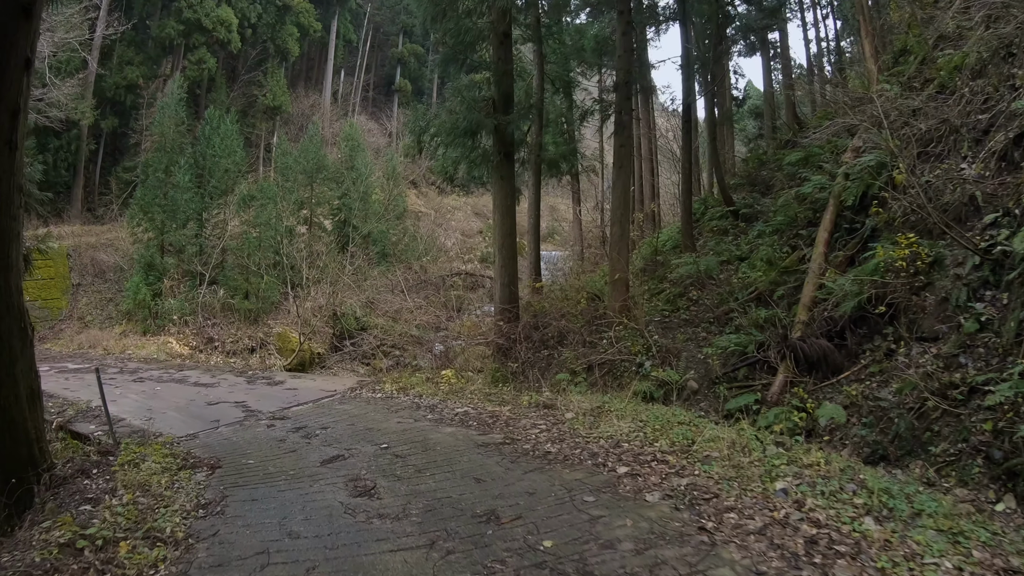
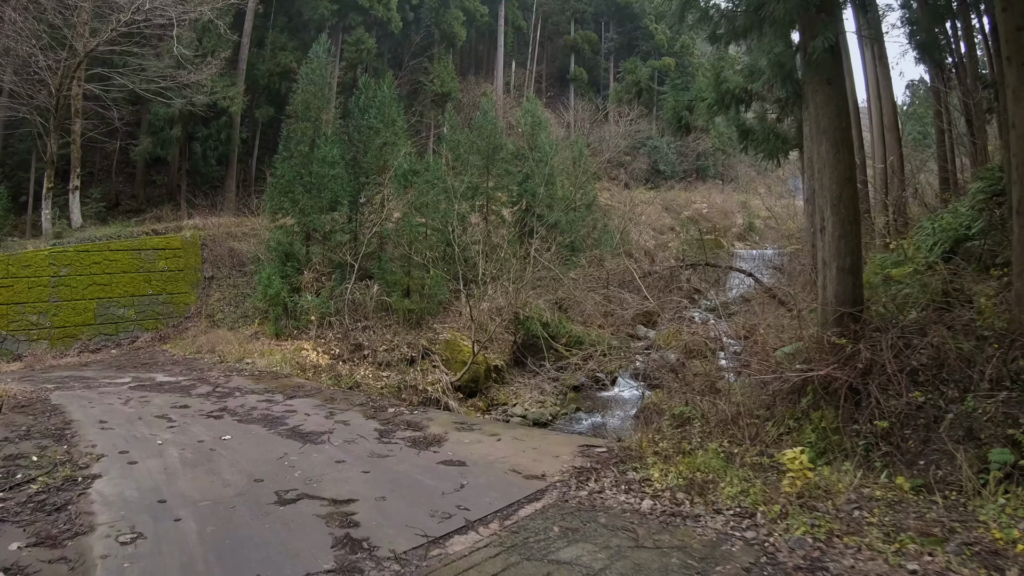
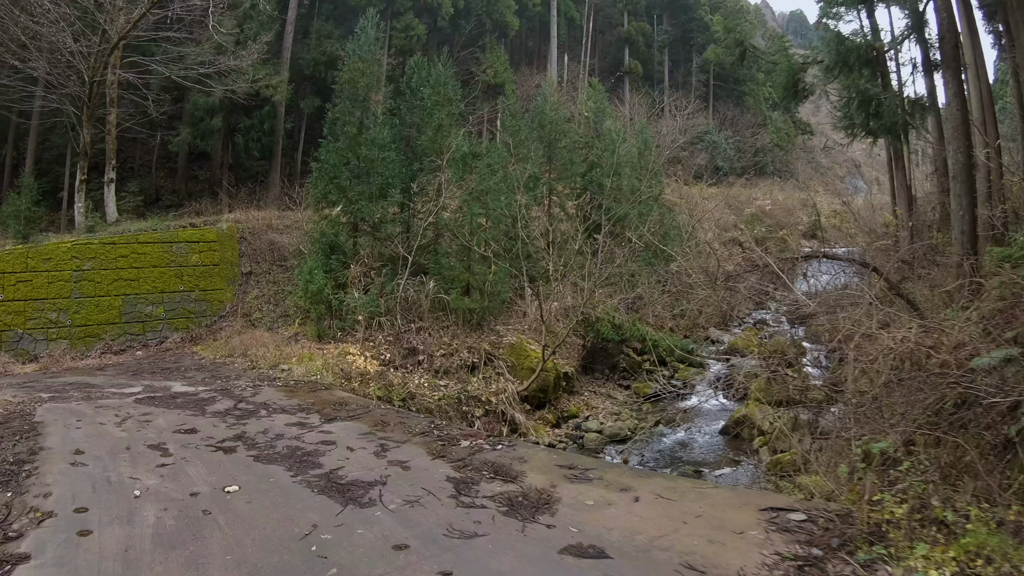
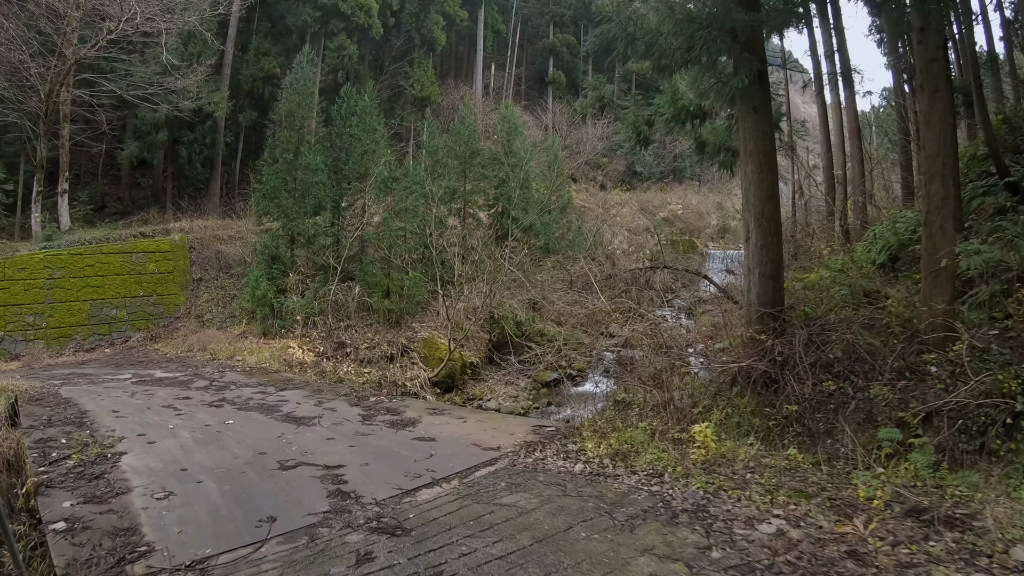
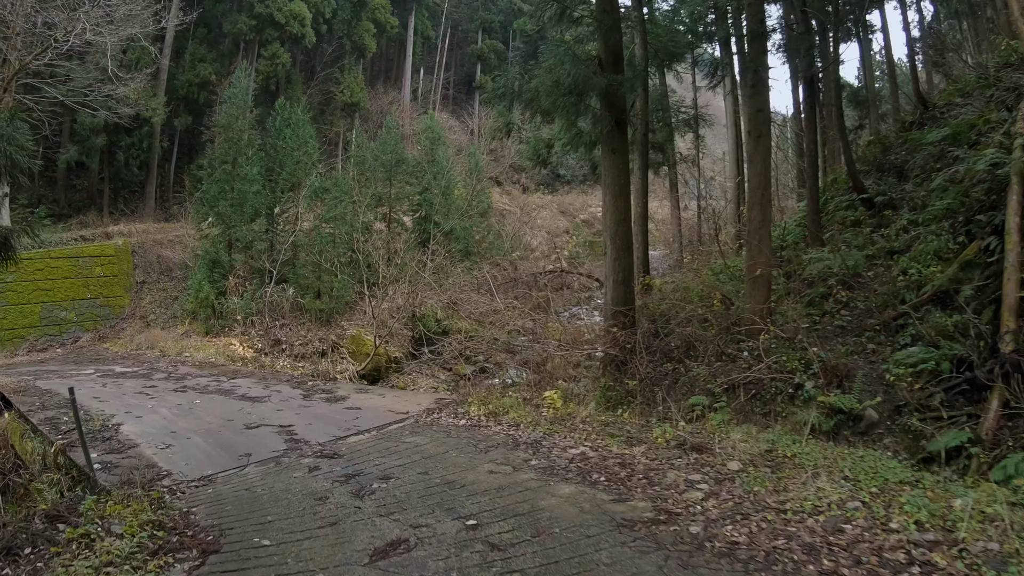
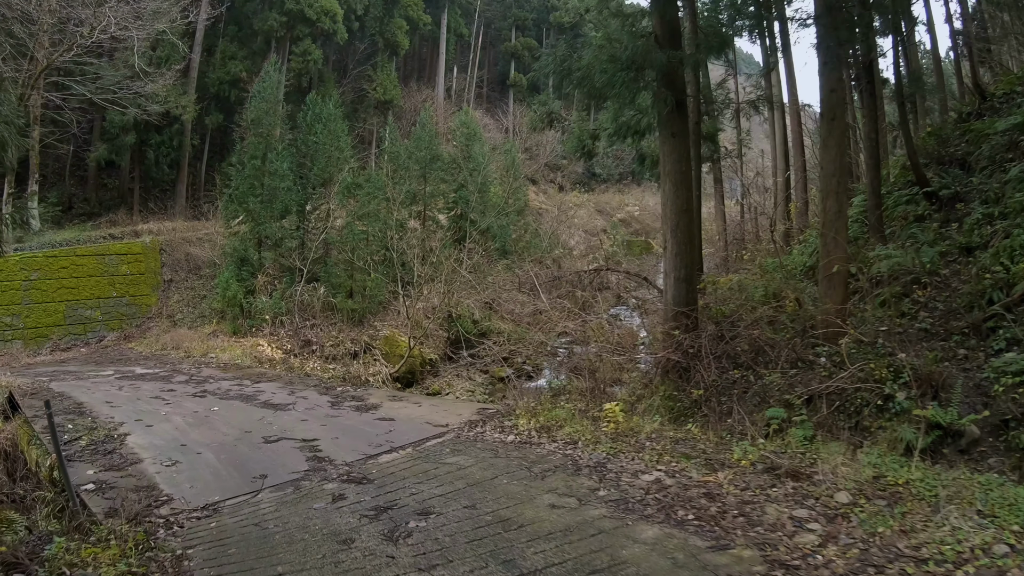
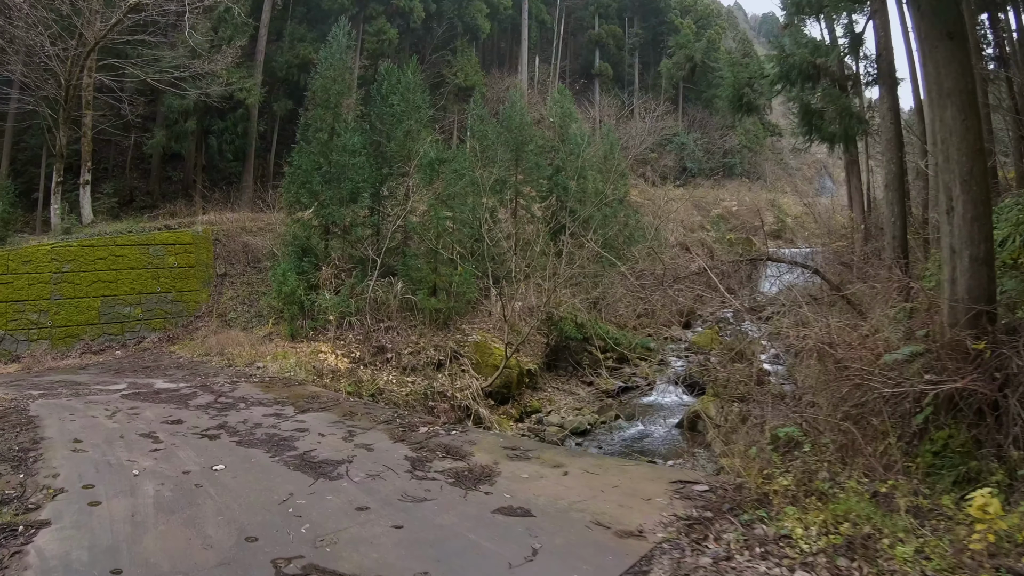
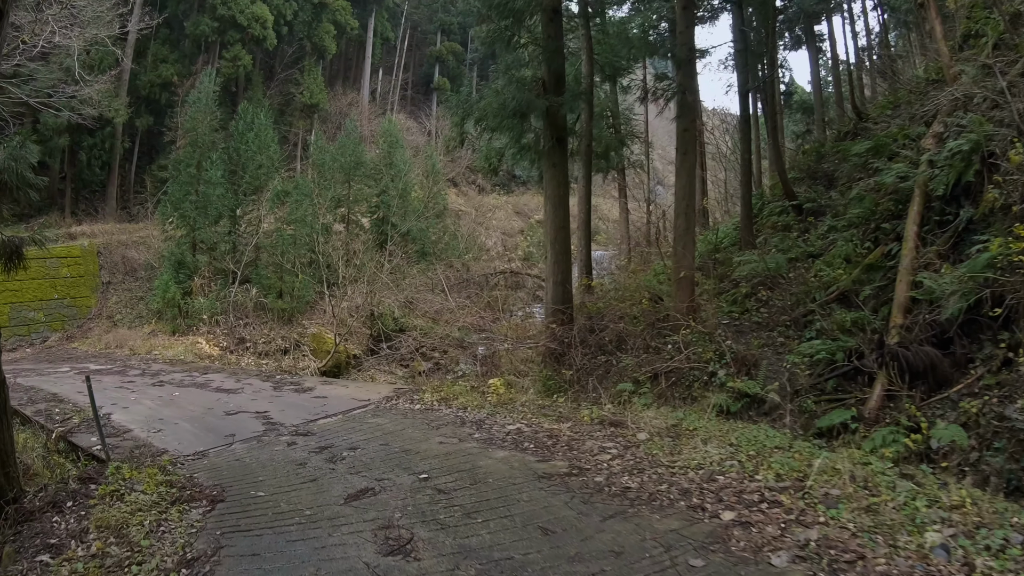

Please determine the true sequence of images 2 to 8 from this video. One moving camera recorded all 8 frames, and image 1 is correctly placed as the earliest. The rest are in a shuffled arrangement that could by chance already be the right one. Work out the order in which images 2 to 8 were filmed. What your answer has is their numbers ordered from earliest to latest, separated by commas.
8, 5, 6, 4, 2, 7, 3
